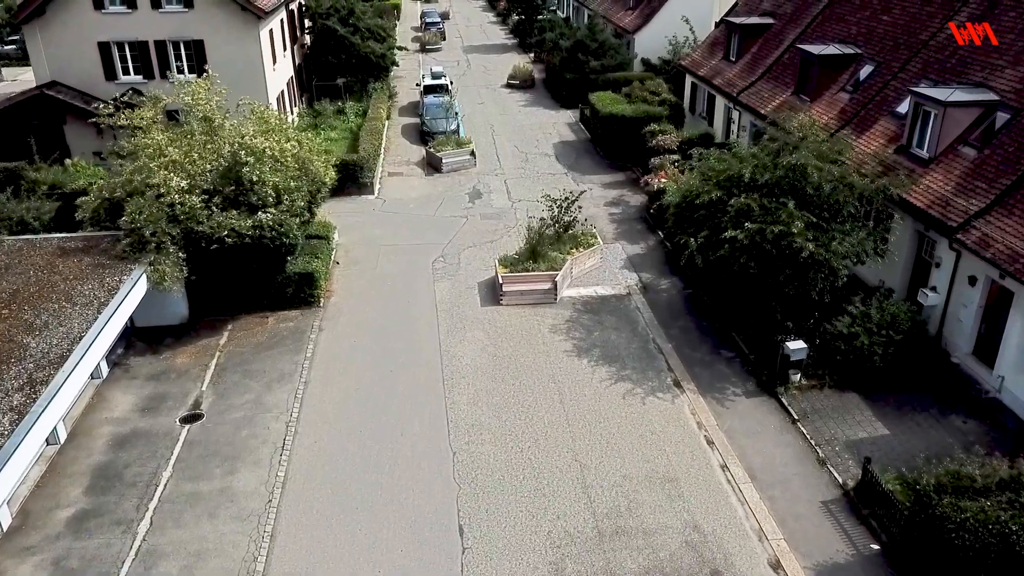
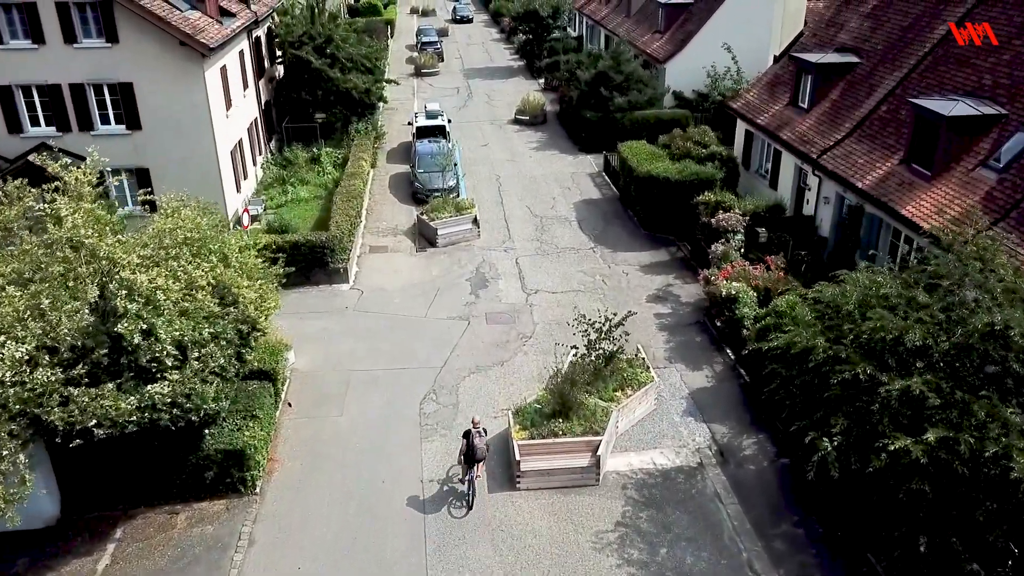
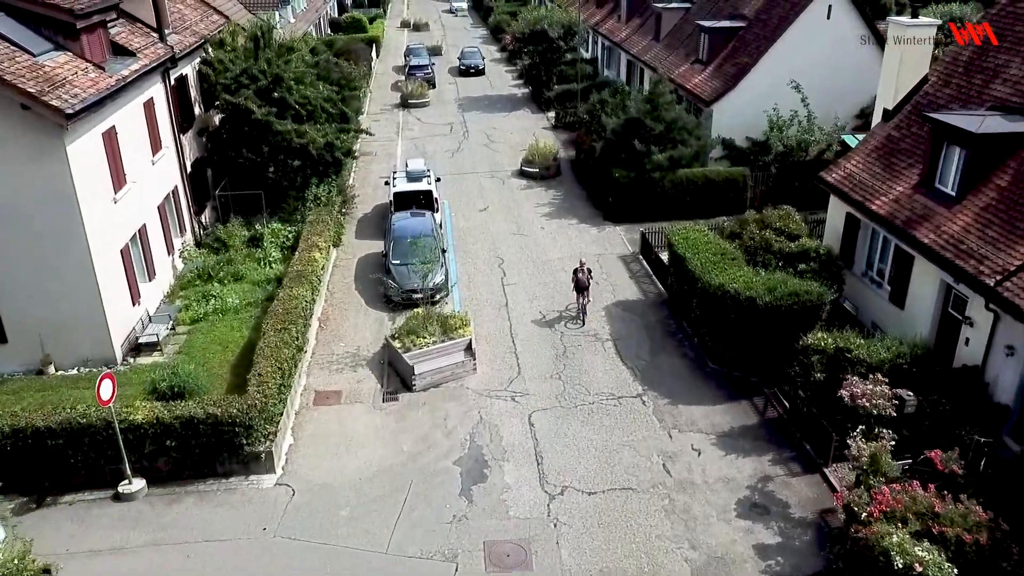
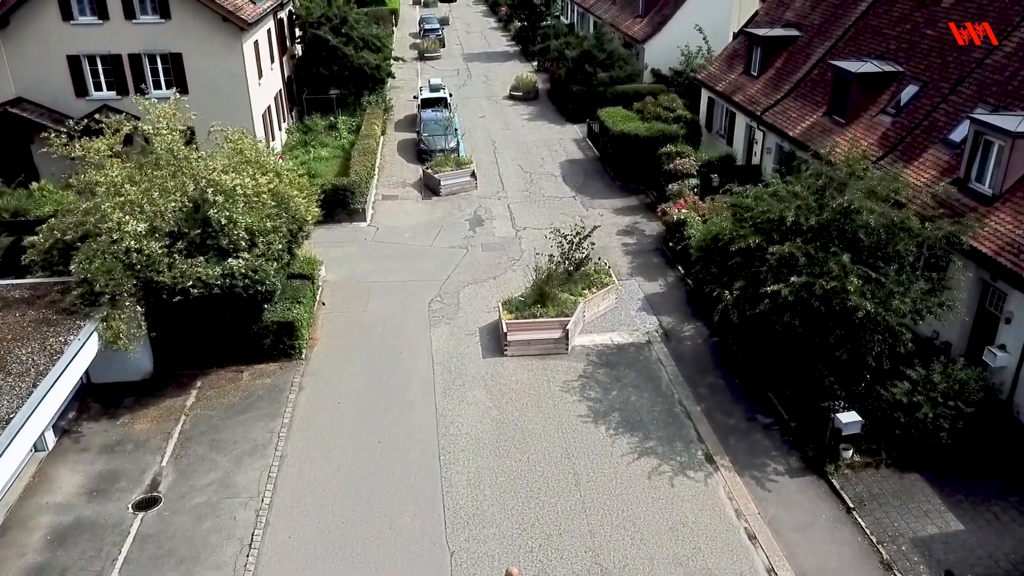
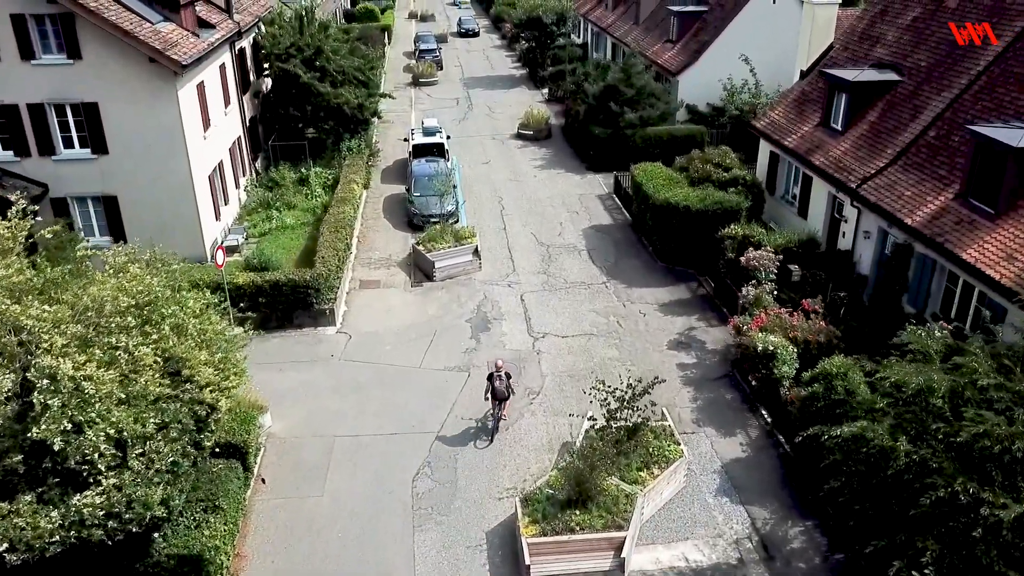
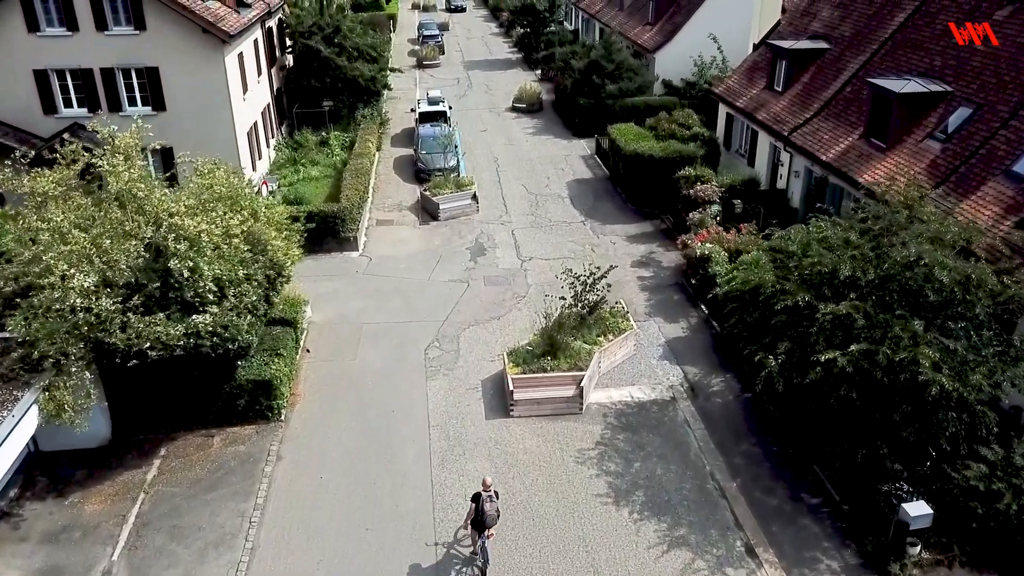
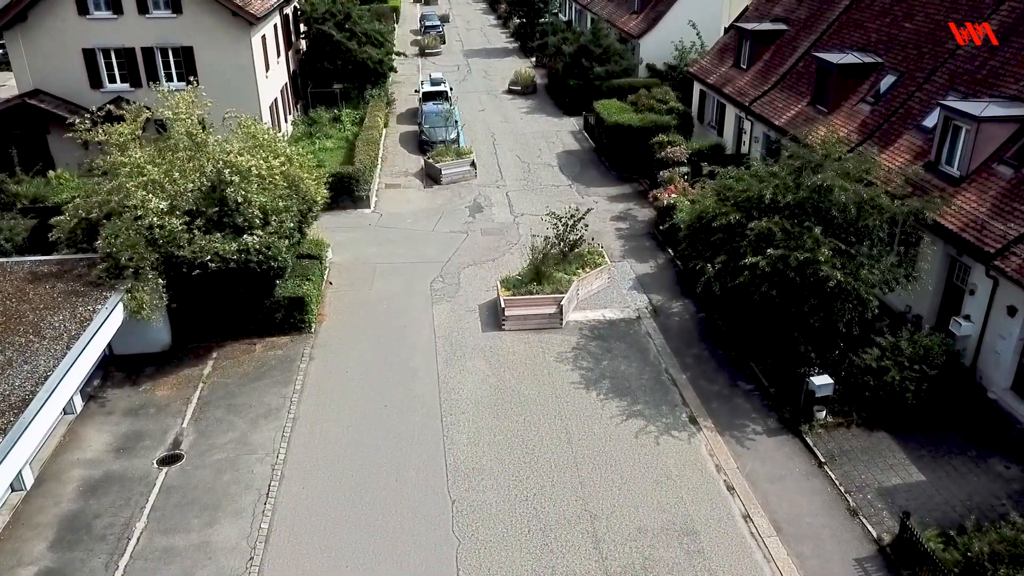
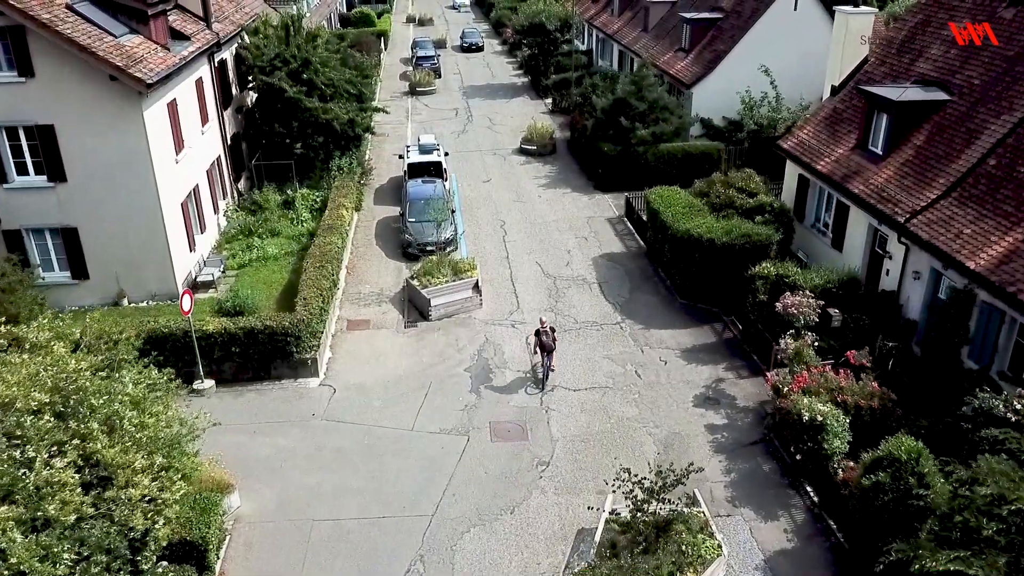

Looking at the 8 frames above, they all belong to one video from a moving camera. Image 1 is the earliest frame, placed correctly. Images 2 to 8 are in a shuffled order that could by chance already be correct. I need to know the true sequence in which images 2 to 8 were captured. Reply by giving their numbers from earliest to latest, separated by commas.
7, 4, 6, 2, 5, 8, 3
